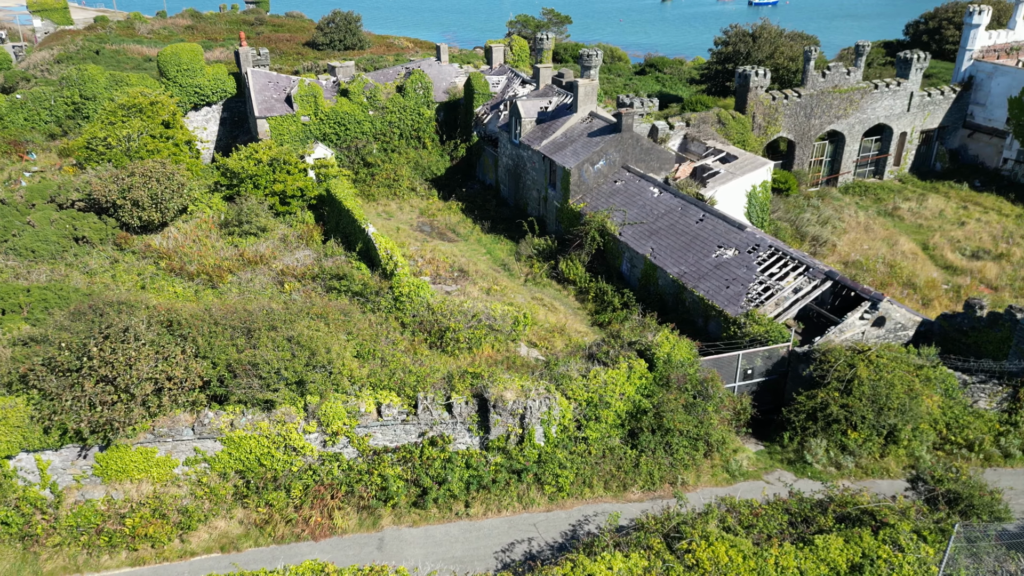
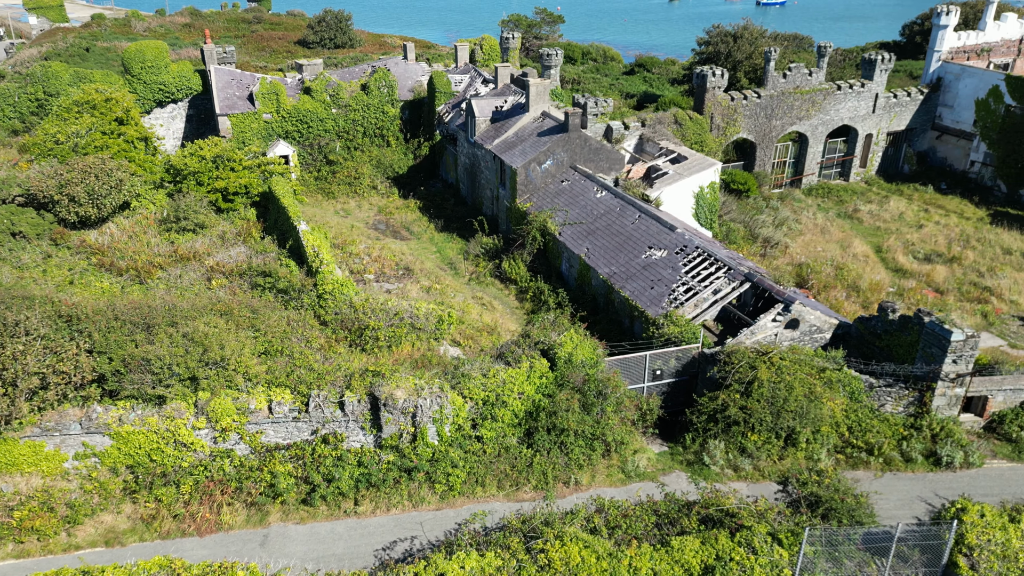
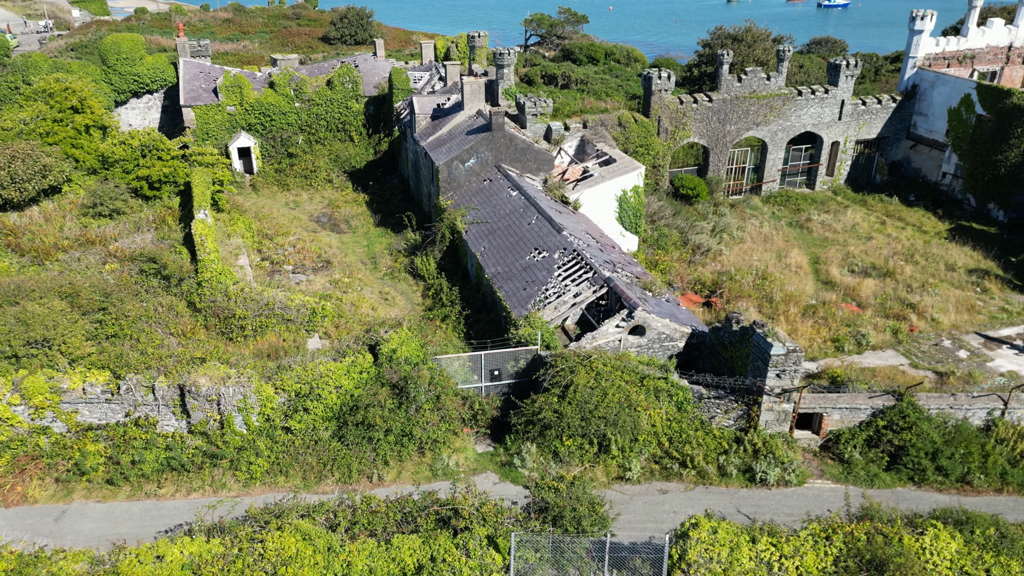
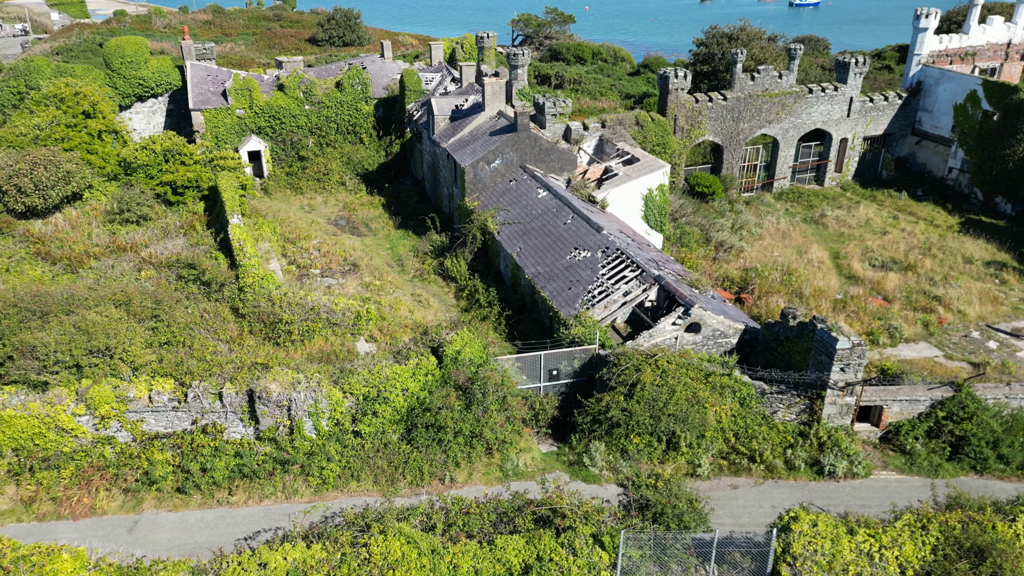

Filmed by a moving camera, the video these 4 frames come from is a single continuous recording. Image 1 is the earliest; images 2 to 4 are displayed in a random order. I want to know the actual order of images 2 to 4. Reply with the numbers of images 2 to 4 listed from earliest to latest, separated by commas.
2, 4, 3
